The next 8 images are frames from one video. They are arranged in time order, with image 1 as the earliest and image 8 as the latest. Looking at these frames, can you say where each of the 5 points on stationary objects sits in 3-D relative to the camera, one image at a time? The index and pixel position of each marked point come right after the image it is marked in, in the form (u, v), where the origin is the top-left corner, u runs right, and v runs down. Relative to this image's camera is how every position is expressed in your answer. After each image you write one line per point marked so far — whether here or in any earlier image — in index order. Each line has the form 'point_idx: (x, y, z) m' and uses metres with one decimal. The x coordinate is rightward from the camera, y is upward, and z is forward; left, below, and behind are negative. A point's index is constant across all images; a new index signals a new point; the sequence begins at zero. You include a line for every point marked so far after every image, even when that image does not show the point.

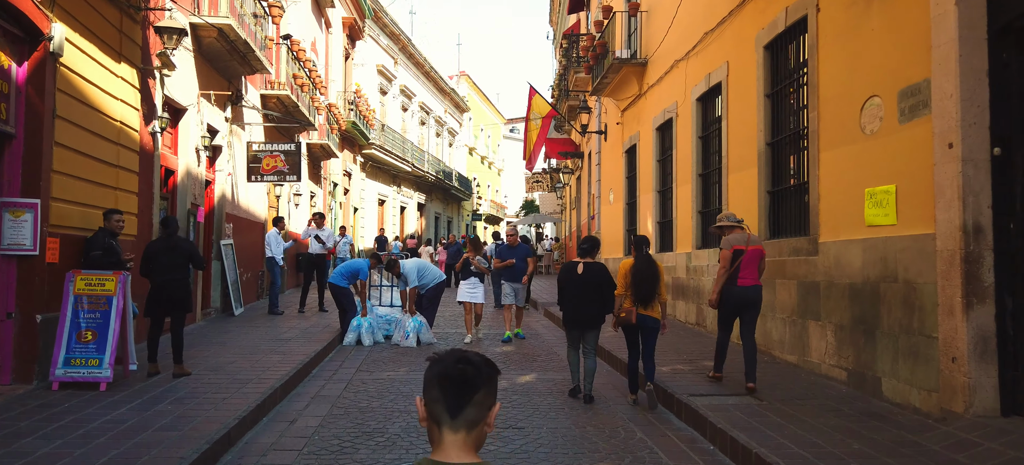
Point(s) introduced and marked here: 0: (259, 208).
0: (-4.9, +0.5, +15.5) m
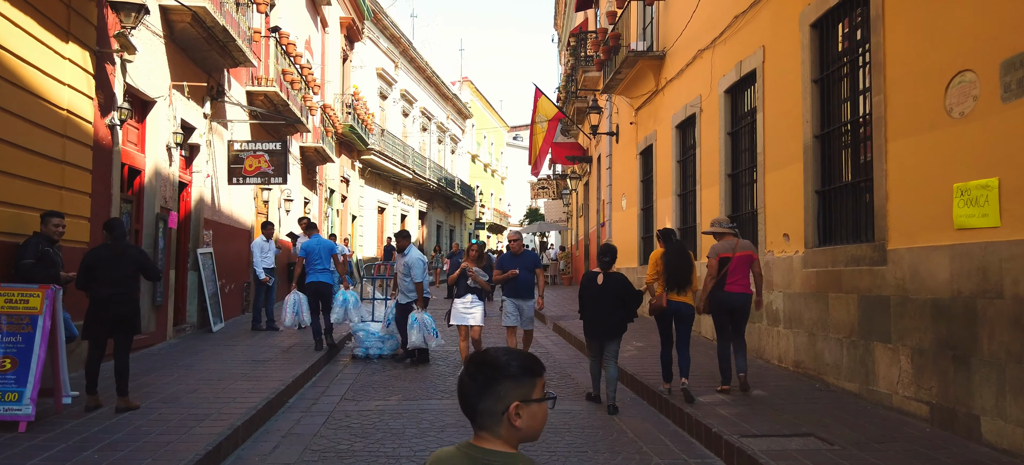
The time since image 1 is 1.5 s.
0: (-4.8, +0.4, +14.3) m
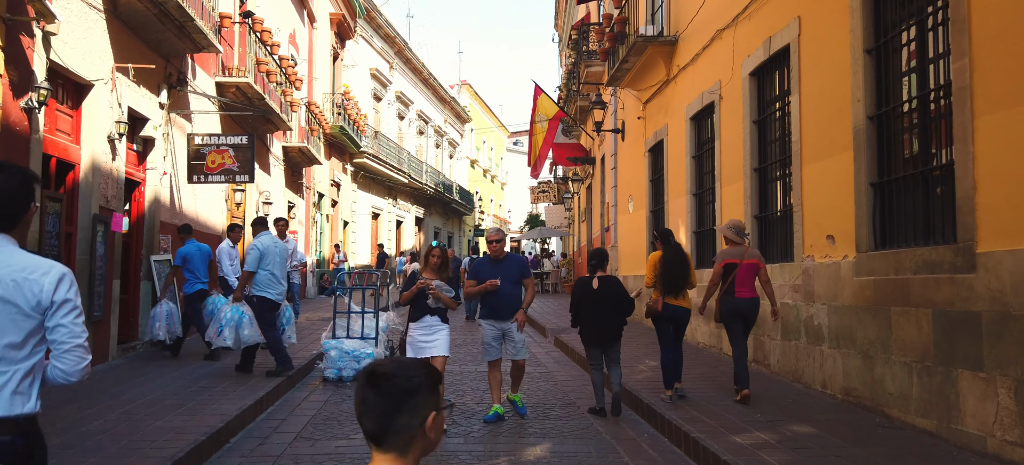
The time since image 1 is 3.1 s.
0: (-4.9, +0.3, +13.0) m
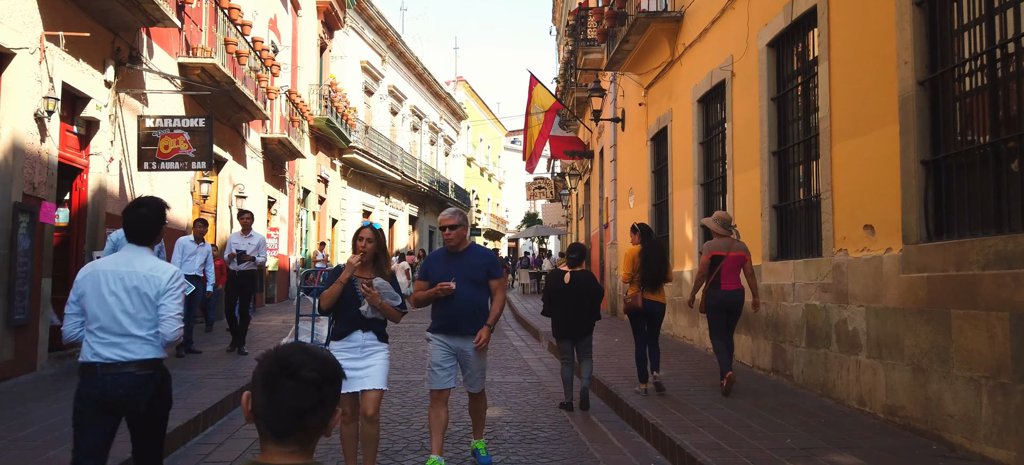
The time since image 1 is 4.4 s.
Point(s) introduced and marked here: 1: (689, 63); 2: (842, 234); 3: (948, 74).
0: (-5.0, +0.3, +11.9) m
1: (+2.5, +2.4, +11.0) m
2: (+2.7, 0.0, +6.5) m
3: (+2.9, +1.1, +5.3) m
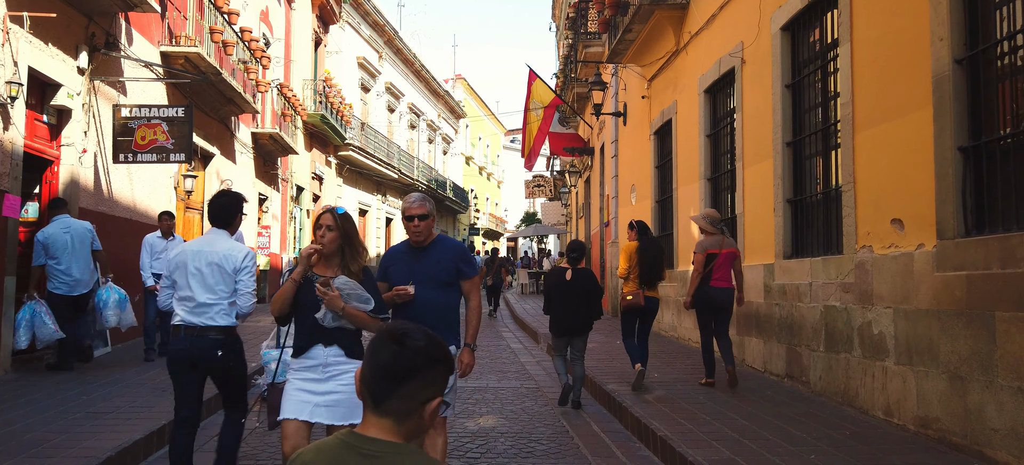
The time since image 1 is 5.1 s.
0: (-5.0, +0.4, +11.3) m
1: (+2.4, +2.4, +10.5) m
2: (+2.7, 0.0, +6.0) m
3: (+2.9, +1.1, +4.8) m
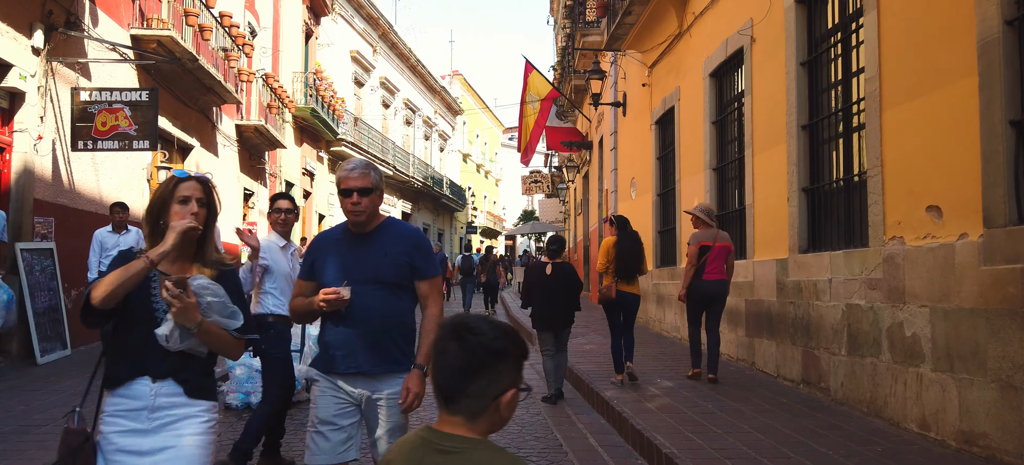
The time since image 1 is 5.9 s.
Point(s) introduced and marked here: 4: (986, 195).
0: (-5.1, +0.5, +10.7) m
1: (+2.3, +2.5, +9.9) m
2: (+2.6, +0.1, +5.4) m
3: (+2.8, +1.2, +4.1) m
4: (+2.7, +0.2, +4.4) m
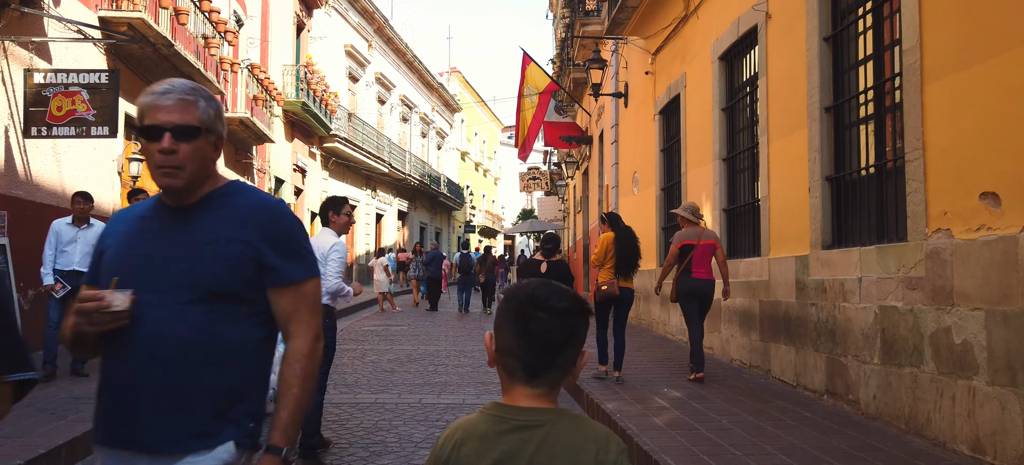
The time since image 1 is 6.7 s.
0: (-5.2, +0.5, +10.0) m
1: (+2.3, +2.5, +9.2) m
2: (+2.5, +0.1, +4.7) m
3: (+2.7, +1.2, +3.4) m
4: (+2.6, +0.3, +3.7) m
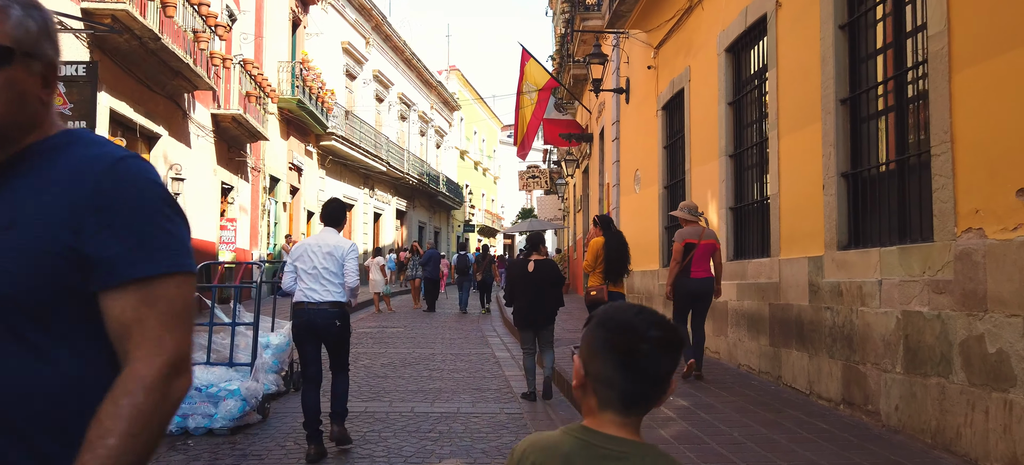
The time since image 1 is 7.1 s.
0: (-5.2, +0.5, +9.6) m
1: (+2.2, +2.5, +8.8) m
2: (+2.5, +0.1, +4.3) m
3: (+2.7, +1.2, +3.1) m
4: (+2.6, +0.3, +3.4) m
